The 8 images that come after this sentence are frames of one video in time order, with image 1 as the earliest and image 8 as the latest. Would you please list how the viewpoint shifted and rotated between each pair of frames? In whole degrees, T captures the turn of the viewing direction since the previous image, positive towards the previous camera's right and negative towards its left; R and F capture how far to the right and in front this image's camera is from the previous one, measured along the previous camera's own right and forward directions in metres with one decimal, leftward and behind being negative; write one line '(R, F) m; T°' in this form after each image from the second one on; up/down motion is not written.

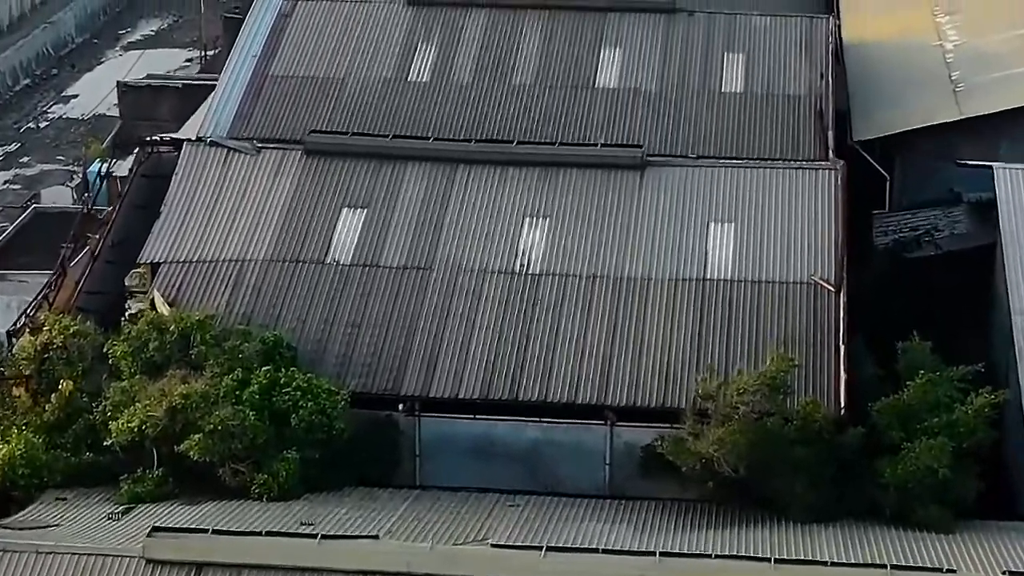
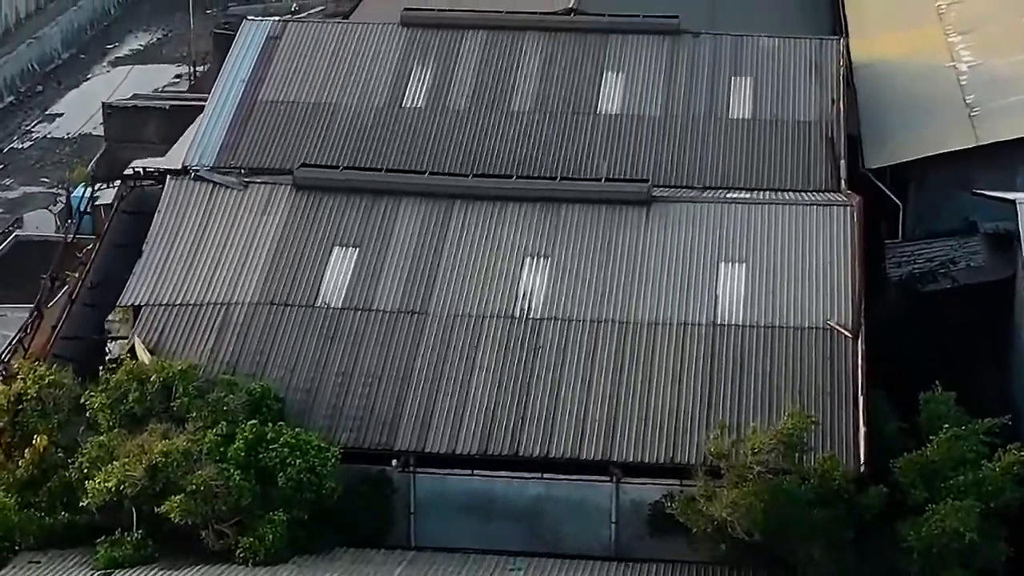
(0.0, +1.0) m; 0°
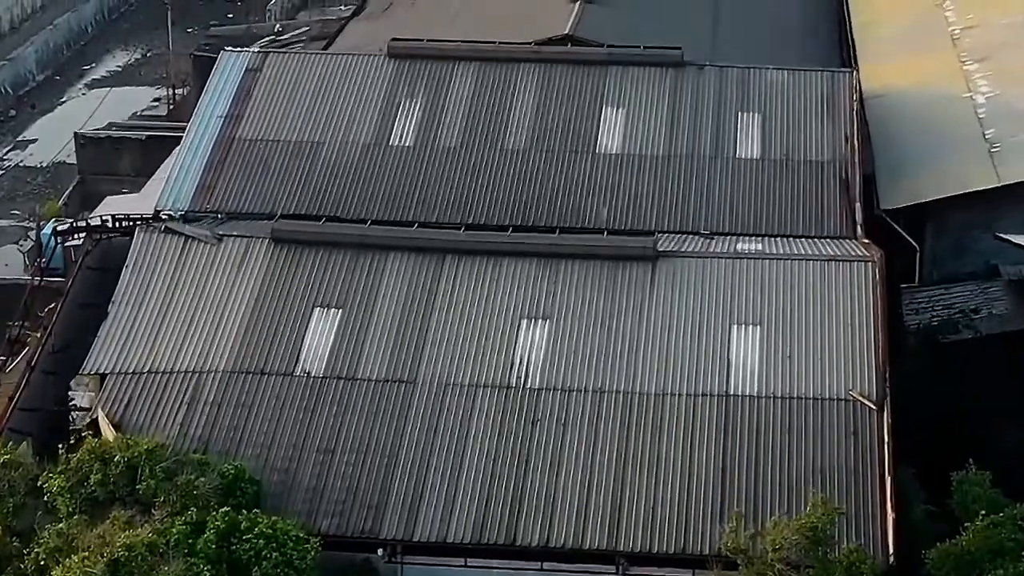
(0.0, +1.5) m; 0°
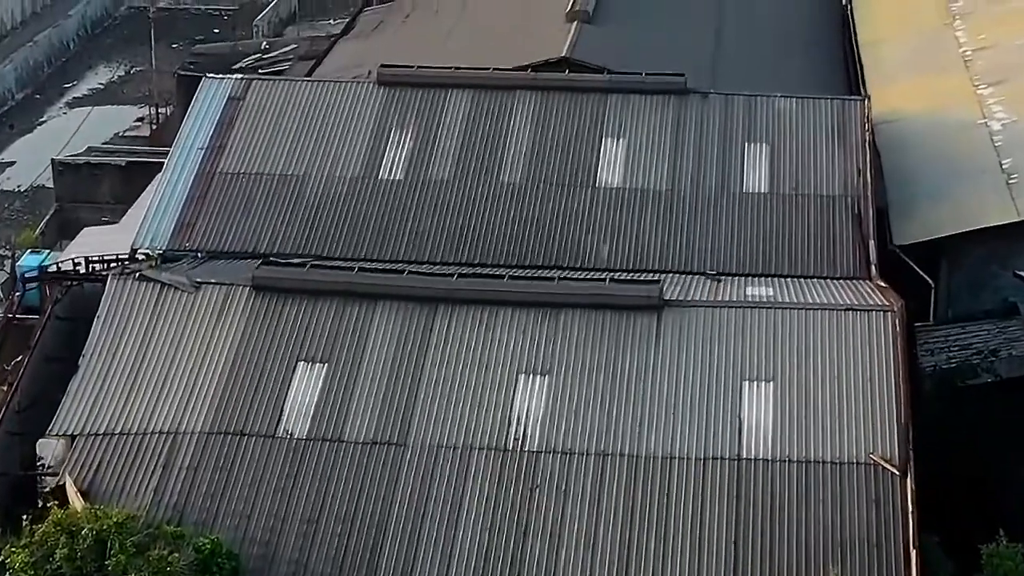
(0.0, +1.2) m; 0°
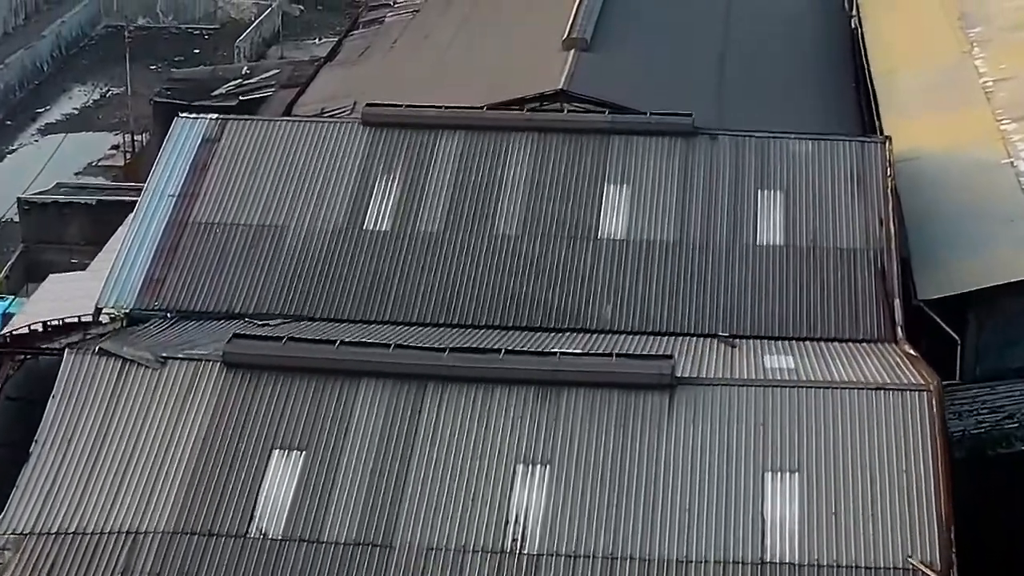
(-0.1, +1.7) m; 0°
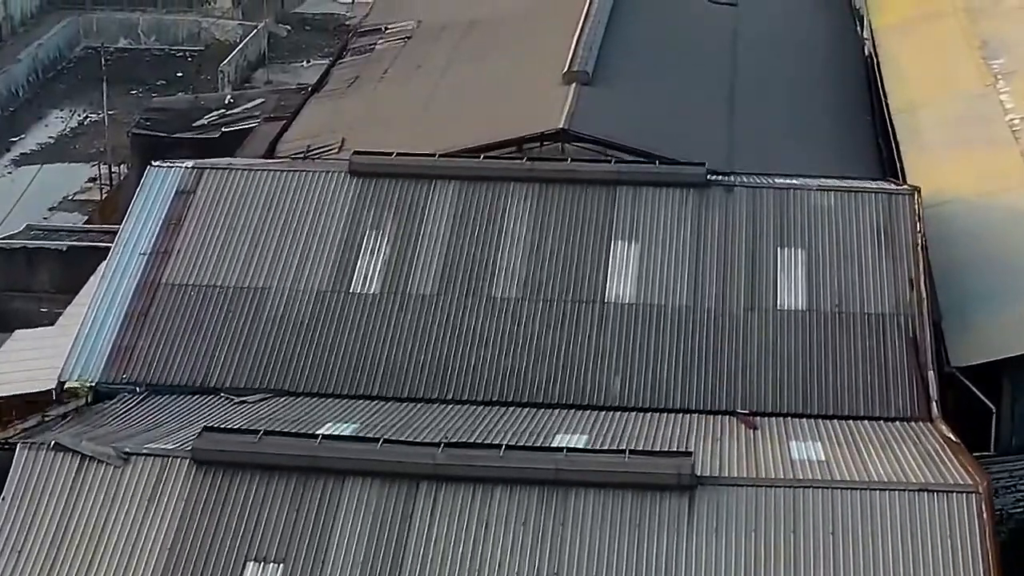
(-0.1, +1.7) m; 0°
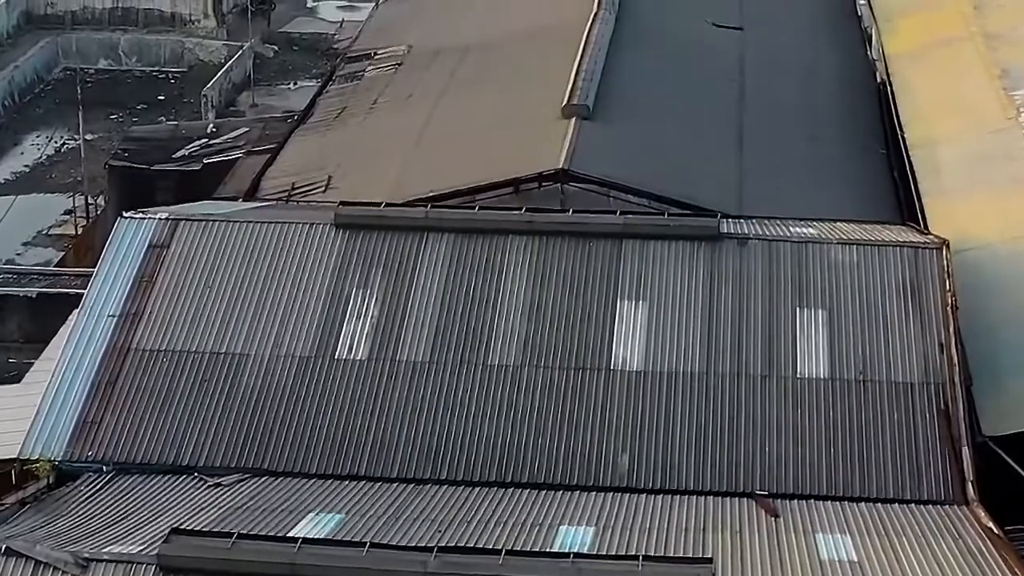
(0.0, +1.5) m; 0°
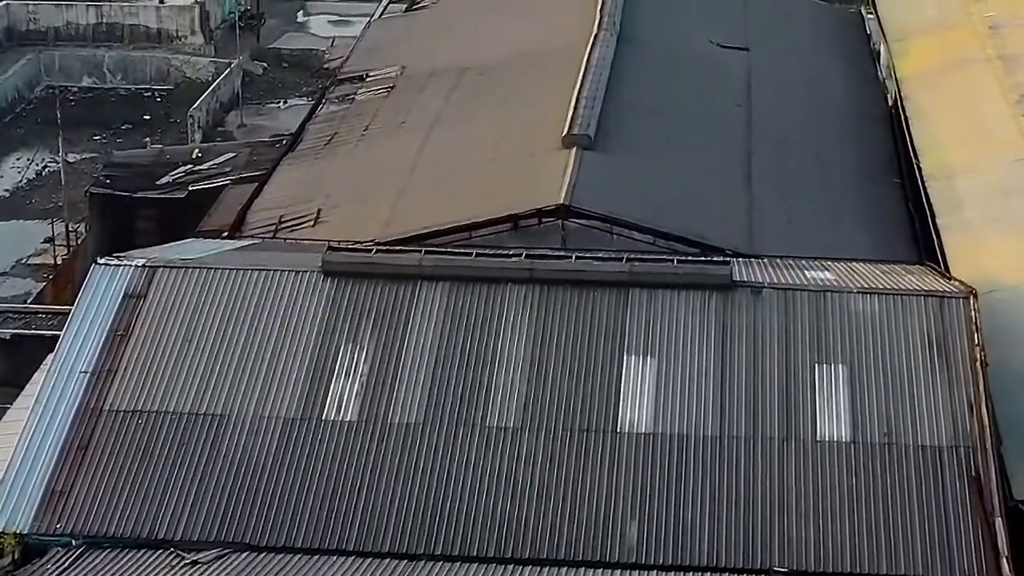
(0.0, +1.2) m; 0°
